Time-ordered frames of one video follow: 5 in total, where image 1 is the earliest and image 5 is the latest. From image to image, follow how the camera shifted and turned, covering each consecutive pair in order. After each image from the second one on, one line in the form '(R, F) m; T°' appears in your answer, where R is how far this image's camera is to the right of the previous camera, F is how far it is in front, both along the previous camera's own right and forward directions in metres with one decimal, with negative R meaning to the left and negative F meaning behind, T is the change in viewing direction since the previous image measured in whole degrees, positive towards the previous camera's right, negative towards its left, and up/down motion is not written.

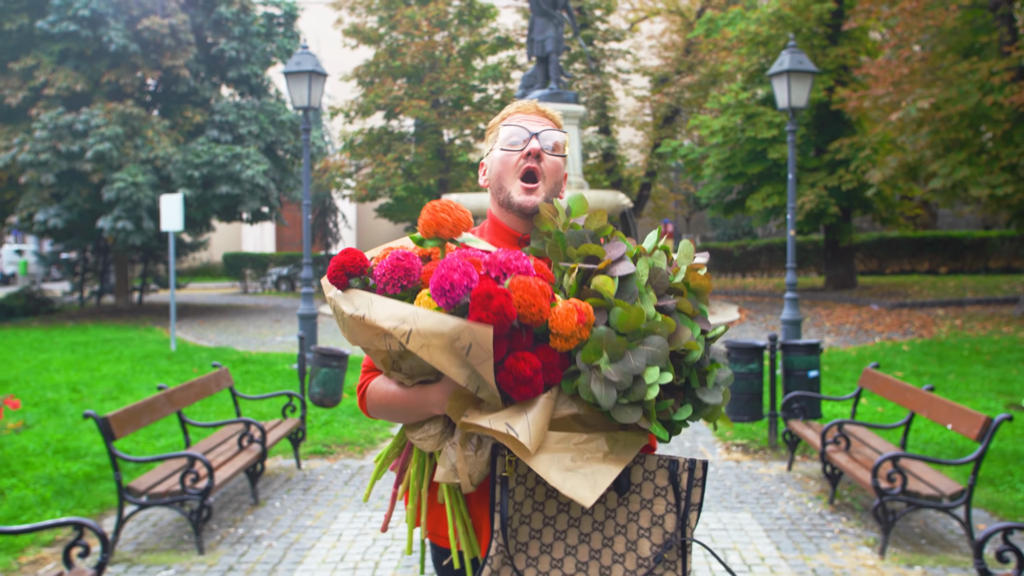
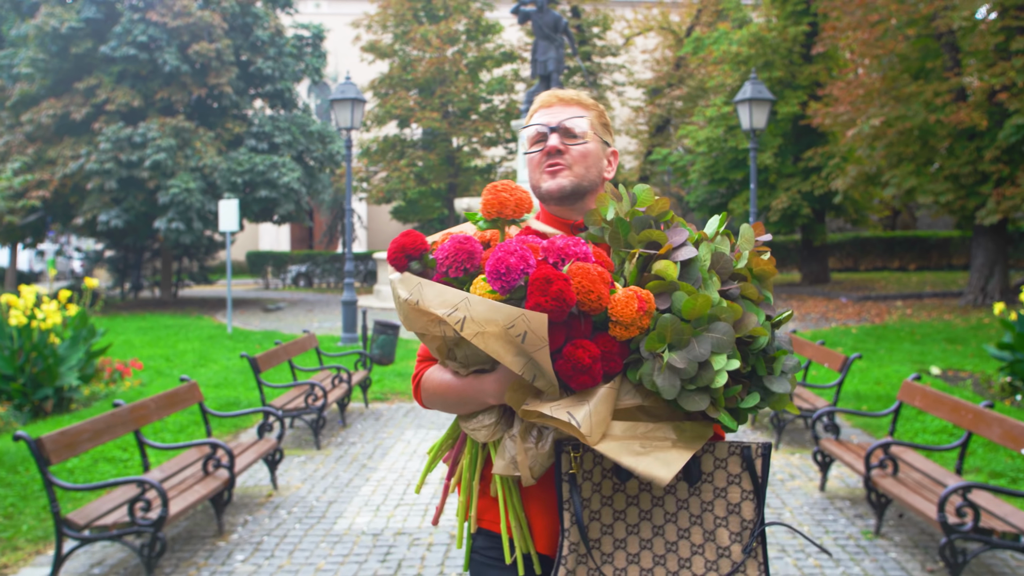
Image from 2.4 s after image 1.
(-0.1, -2.0) m; 0°
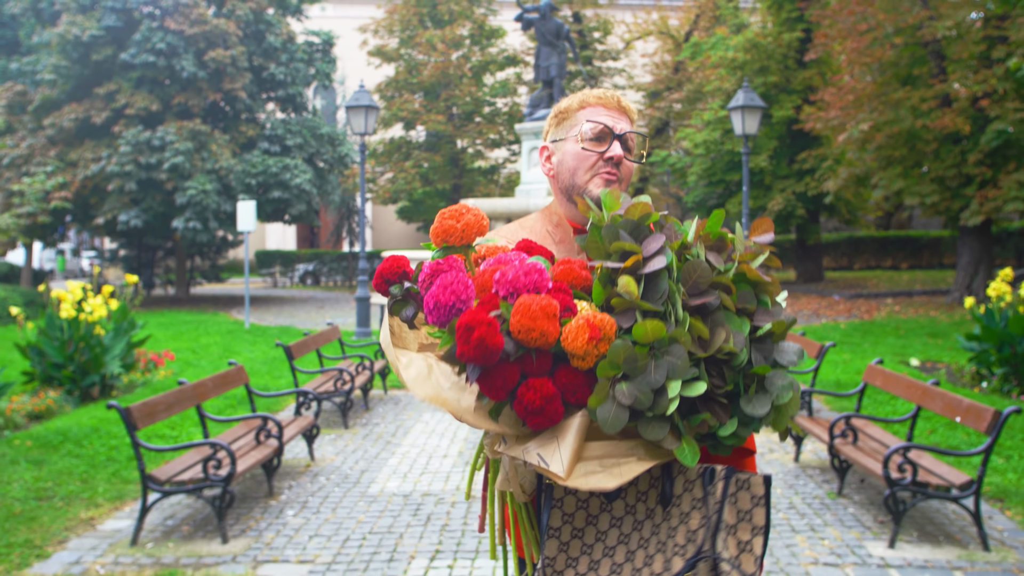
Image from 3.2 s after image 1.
(-0.1, -0.7) m; 0°
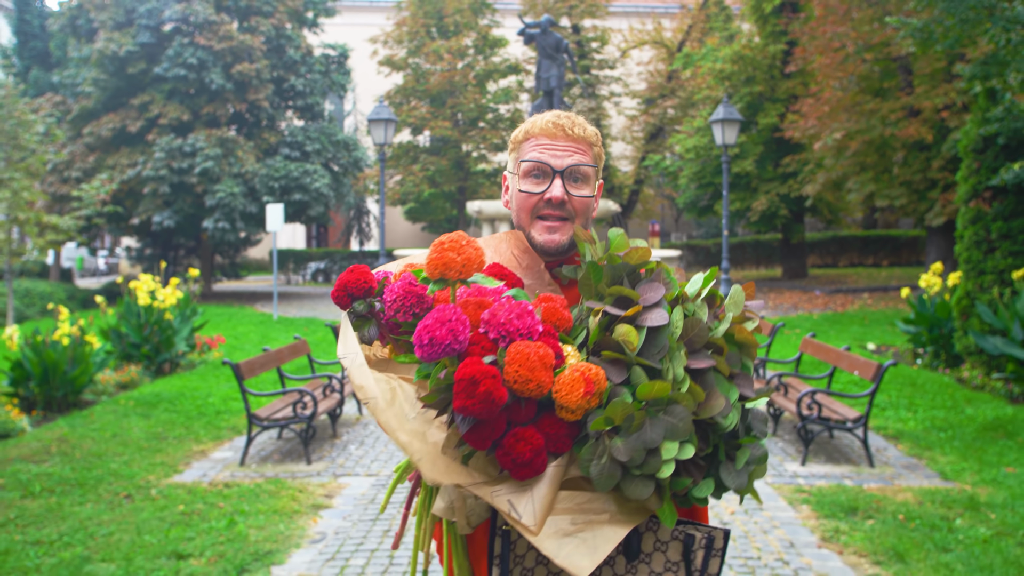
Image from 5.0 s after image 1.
(-0.1, -1.4) m; 0°
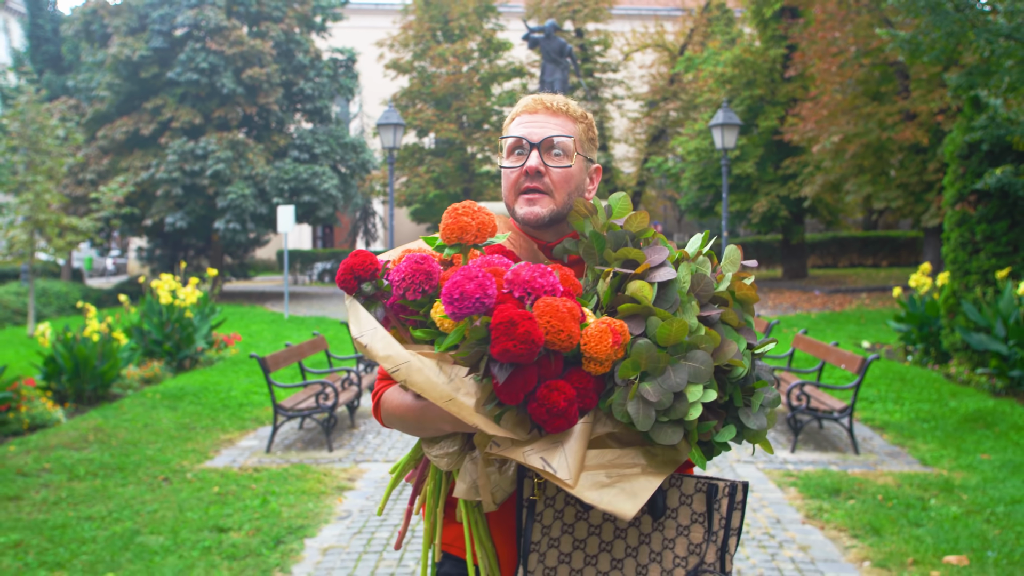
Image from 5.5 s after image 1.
(0.0, -0.4) m; 0°
